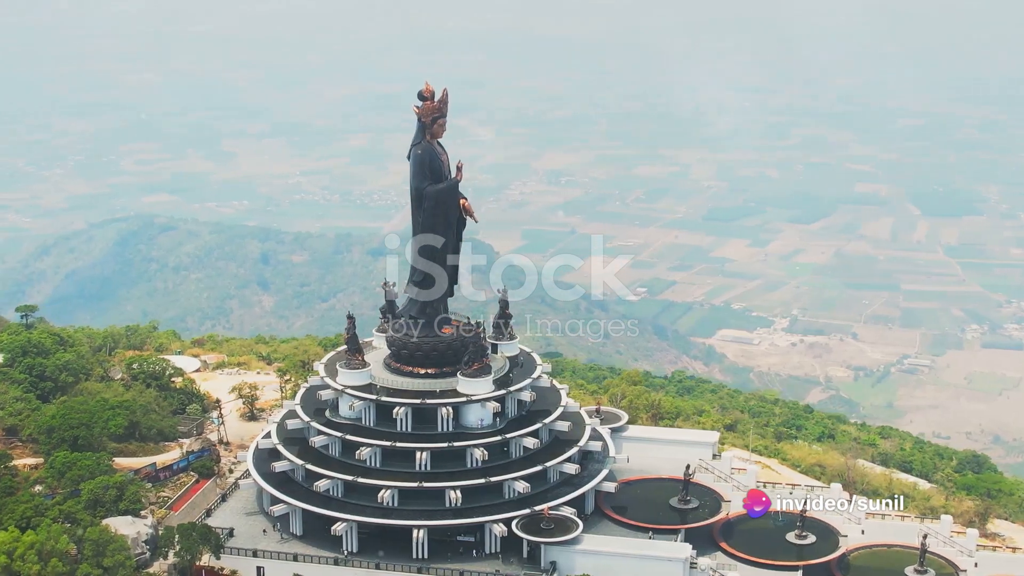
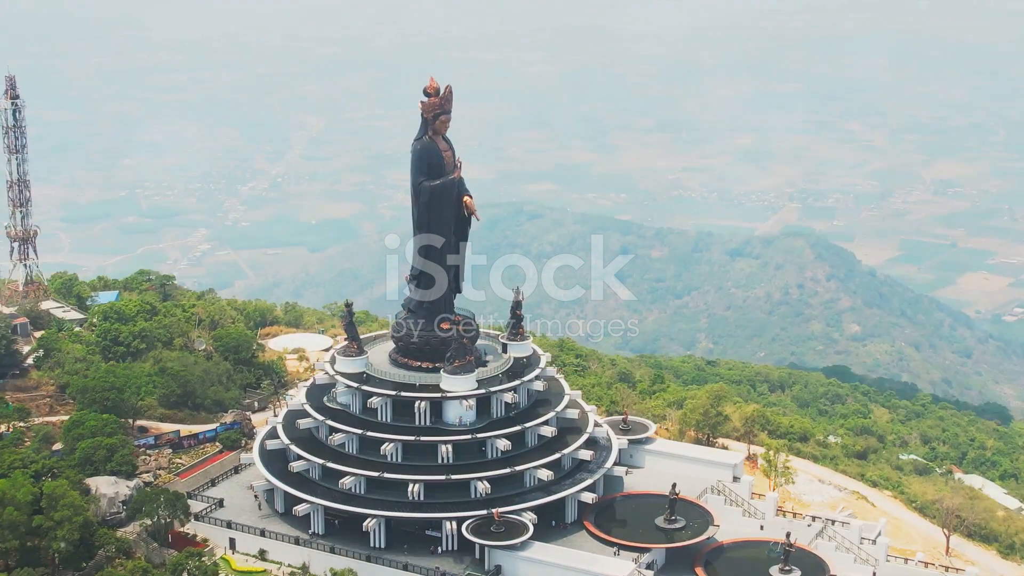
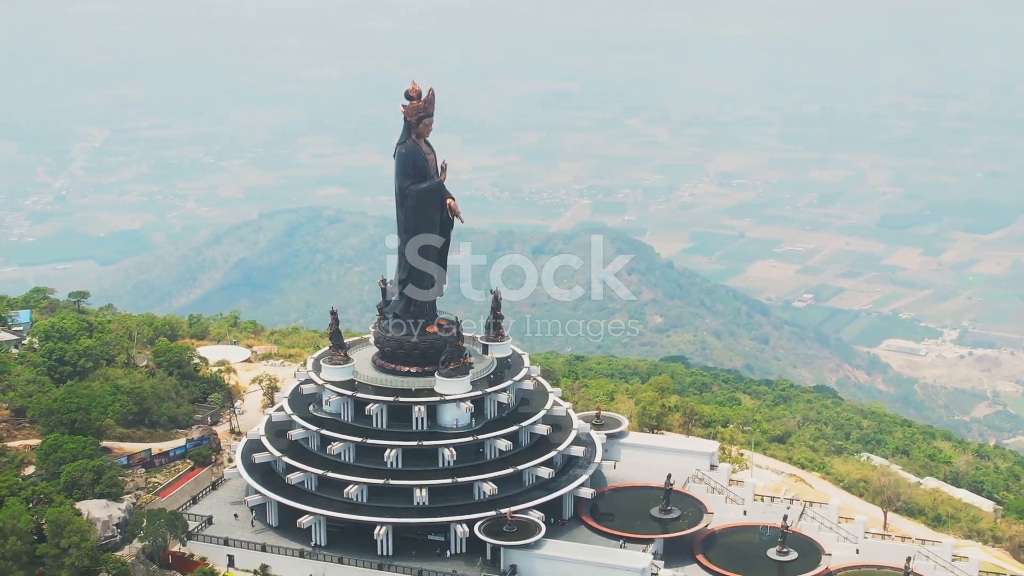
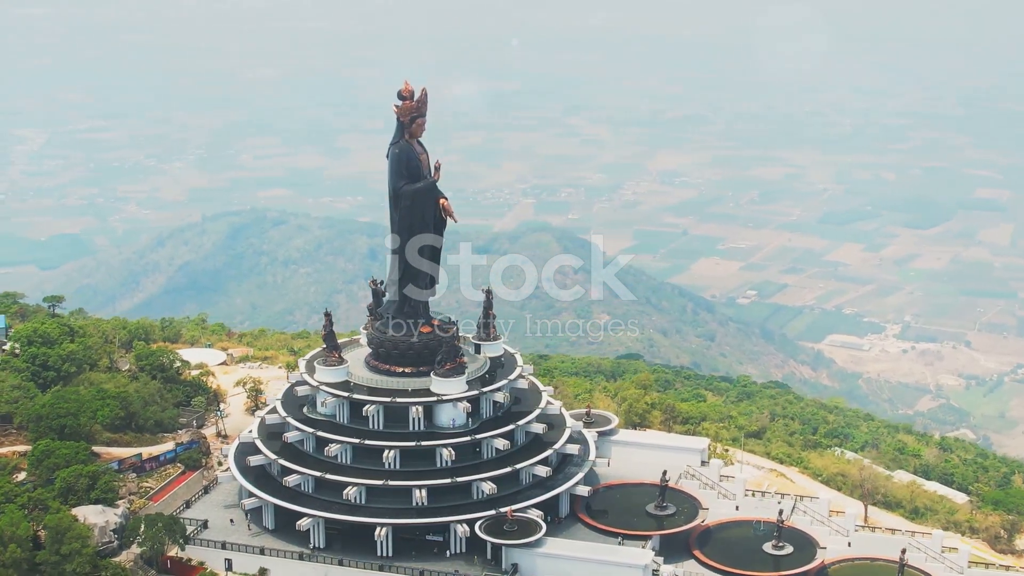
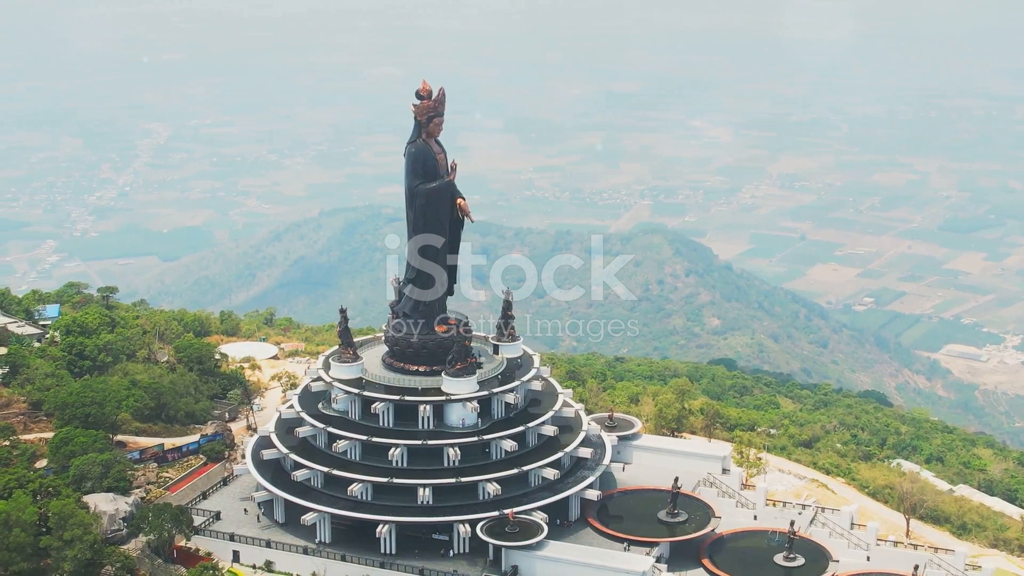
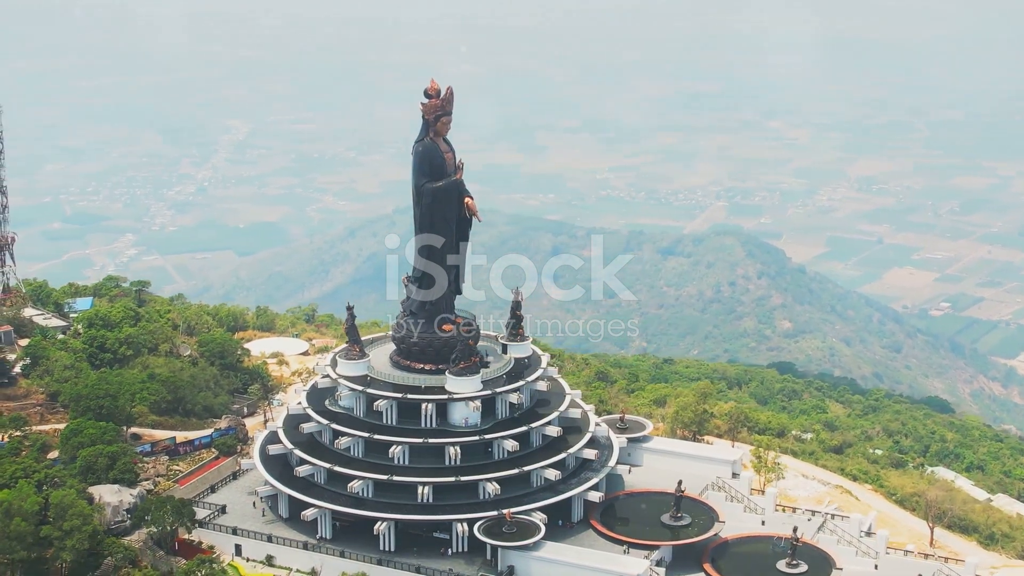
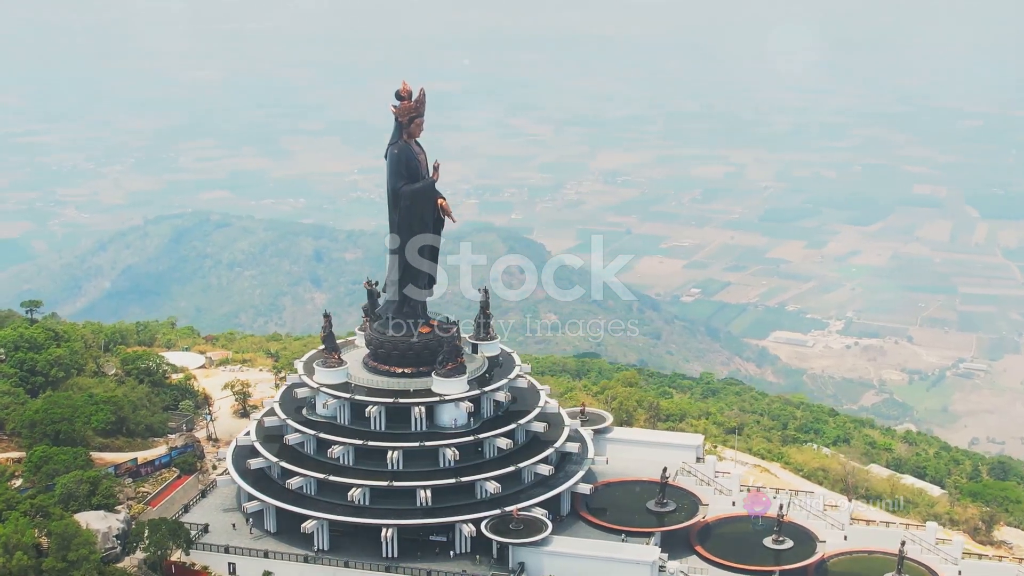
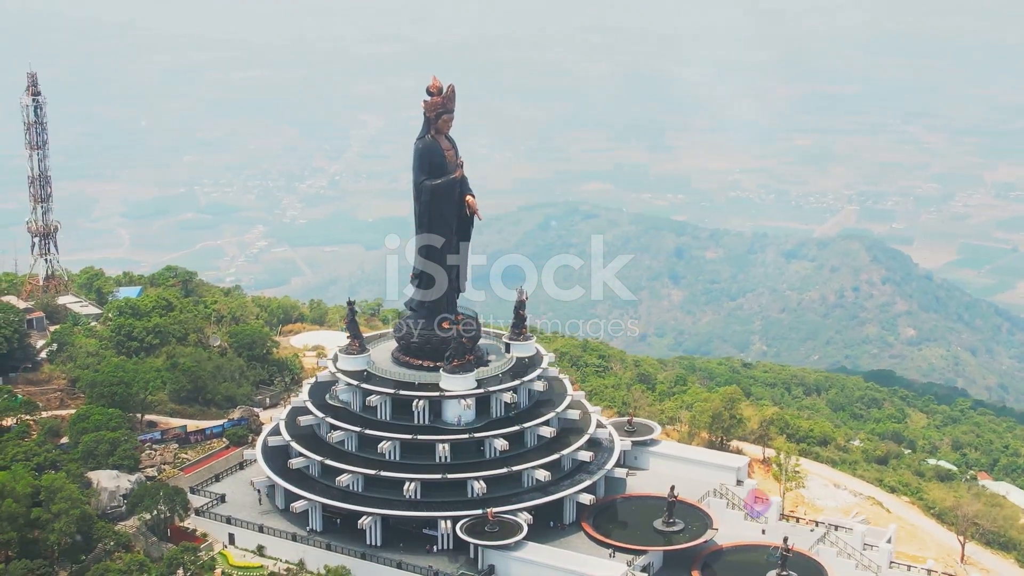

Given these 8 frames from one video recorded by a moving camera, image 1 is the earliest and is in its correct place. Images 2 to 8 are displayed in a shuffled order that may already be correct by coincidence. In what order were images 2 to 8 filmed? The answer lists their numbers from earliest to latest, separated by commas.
7, 4, 3, 5, 6, 2, 8
